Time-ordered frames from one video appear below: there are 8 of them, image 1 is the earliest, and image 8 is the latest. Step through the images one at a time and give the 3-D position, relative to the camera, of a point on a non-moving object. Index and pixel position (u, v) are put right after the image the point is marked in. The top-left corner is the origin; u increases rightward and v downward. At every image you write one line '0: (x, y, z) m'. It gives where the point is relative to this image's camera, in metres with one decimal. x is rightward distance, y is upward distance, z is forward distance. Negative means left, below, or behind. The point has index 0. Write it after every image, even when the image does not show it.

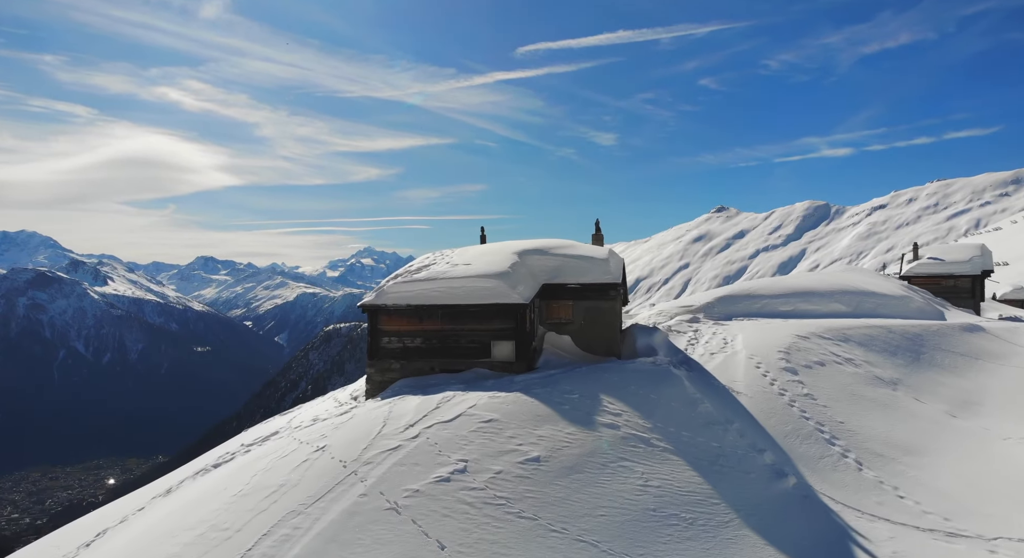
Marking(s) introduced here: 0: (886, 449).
0: (+9.6, -4.5, +16.8) m
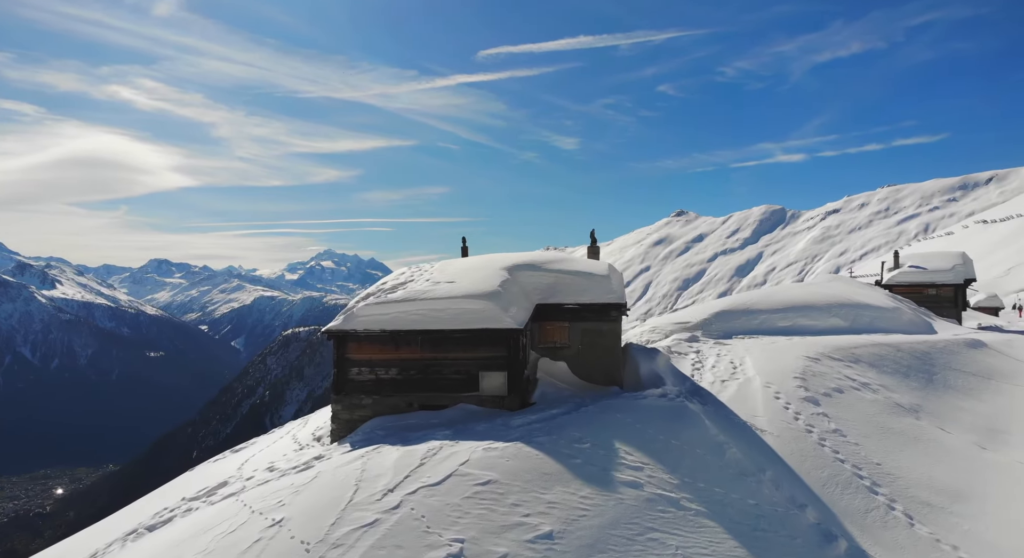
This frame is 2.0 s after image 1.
0: (+9.6, -5.1, +14.7) m
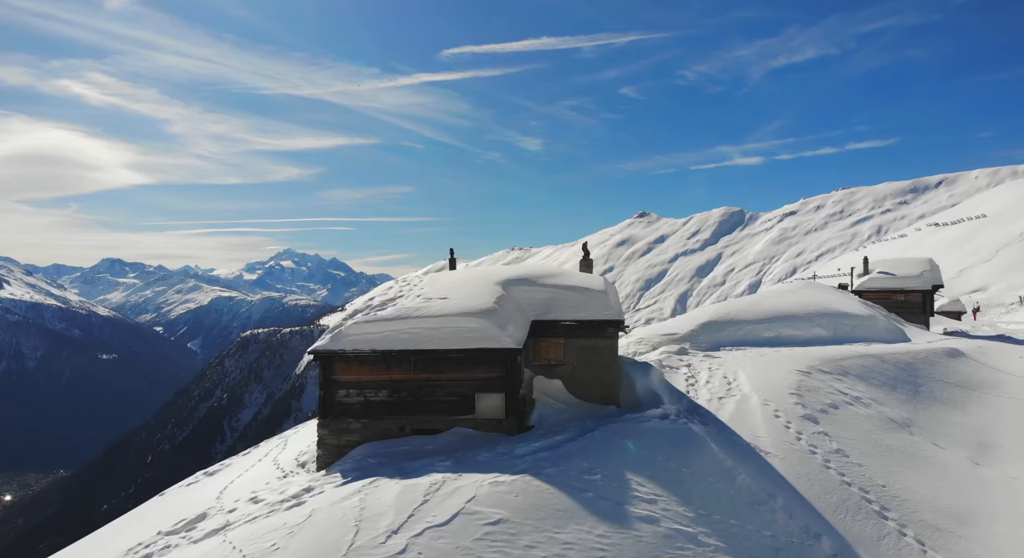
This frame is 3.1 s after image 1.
0: (+9.6, -5.6, +14.5) m
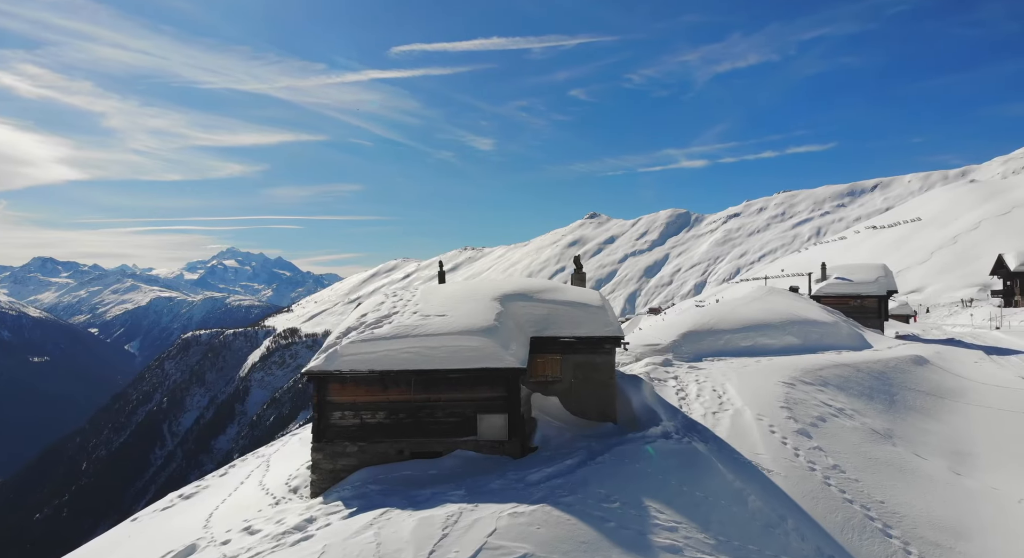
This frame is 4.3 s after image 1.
0: (+9.9, -6.1, +14.8) m
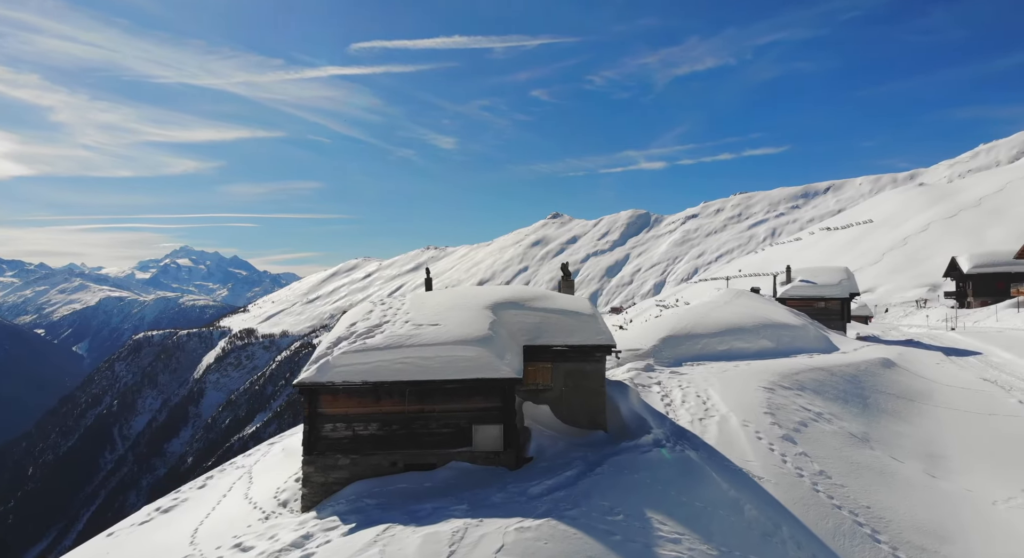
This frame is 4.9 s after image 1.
0: (+9.8, -6.3, +15.2) m
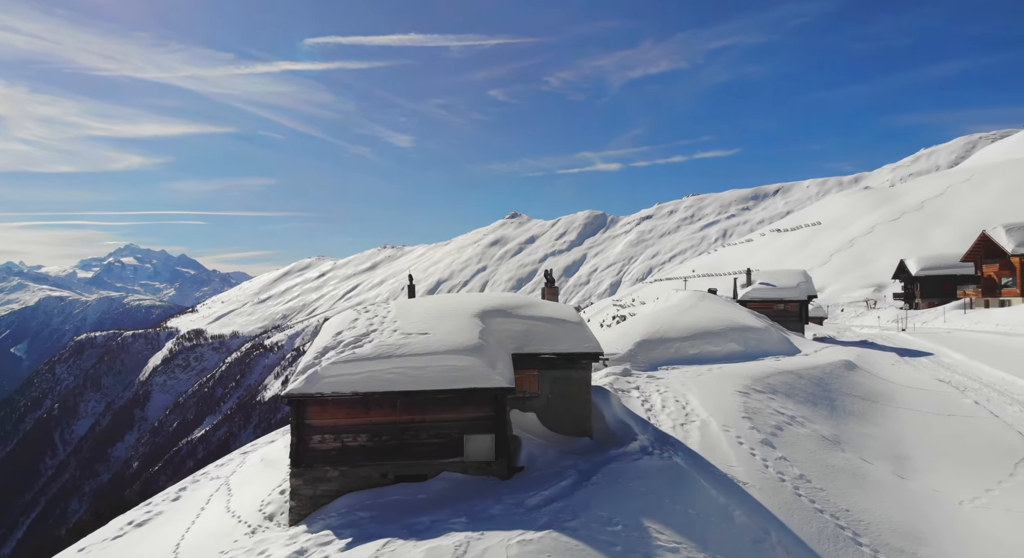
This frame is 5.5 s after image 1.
0: (+9.6, -6.6, +15.8) m
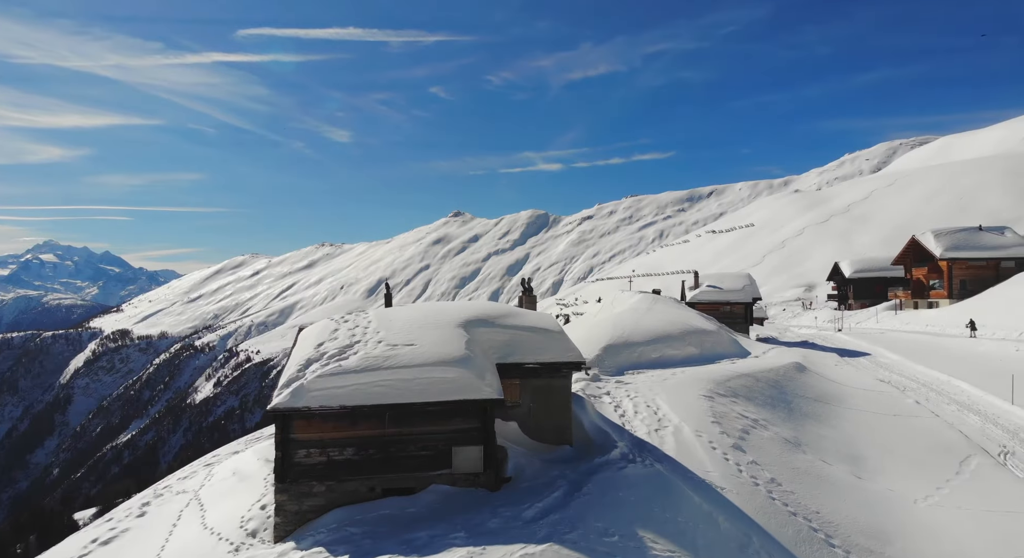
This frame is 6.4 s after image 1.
0: (+9.3, -6.9, +16.8) m
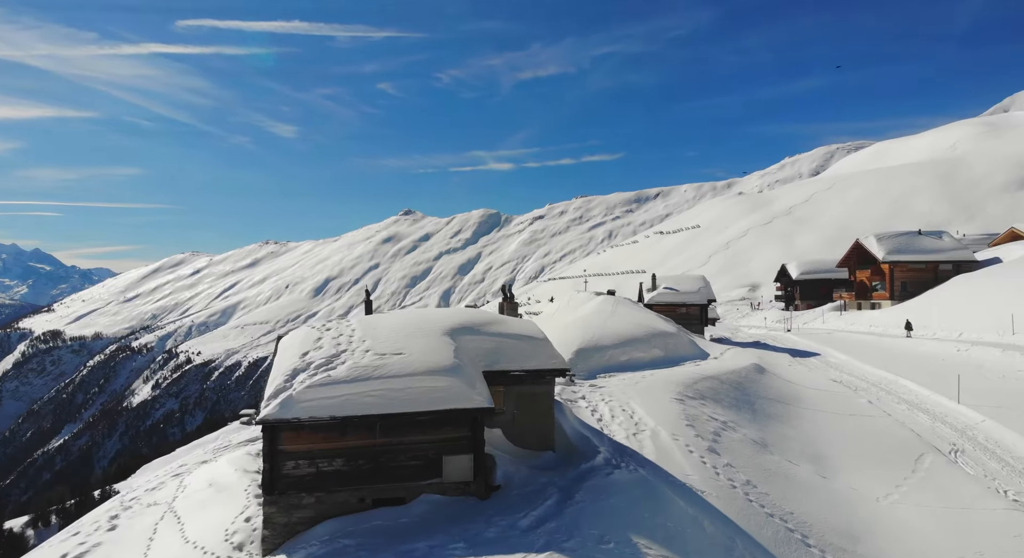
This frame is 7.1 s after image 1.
0: (+9.0, -7.1, +17.6) m
